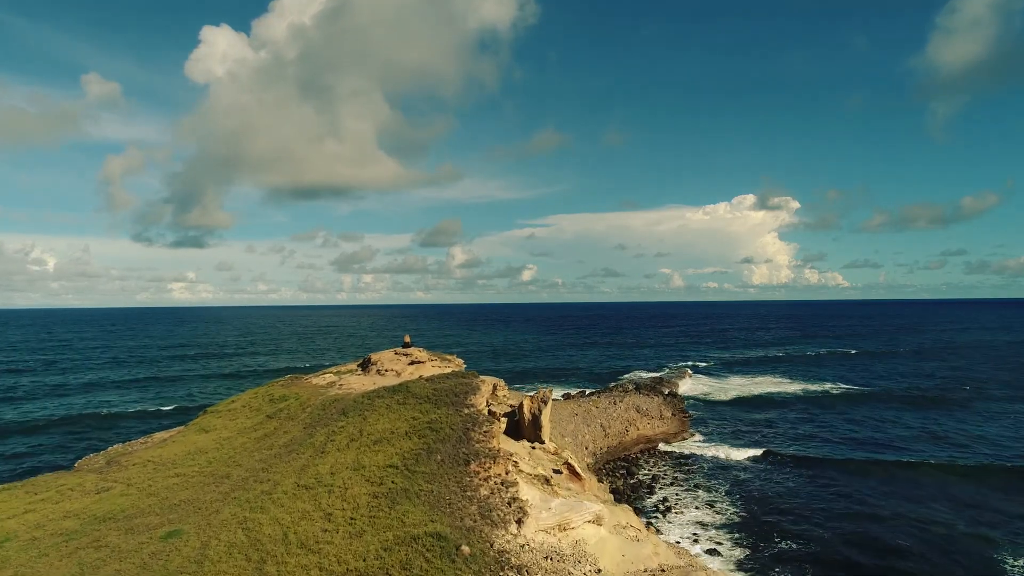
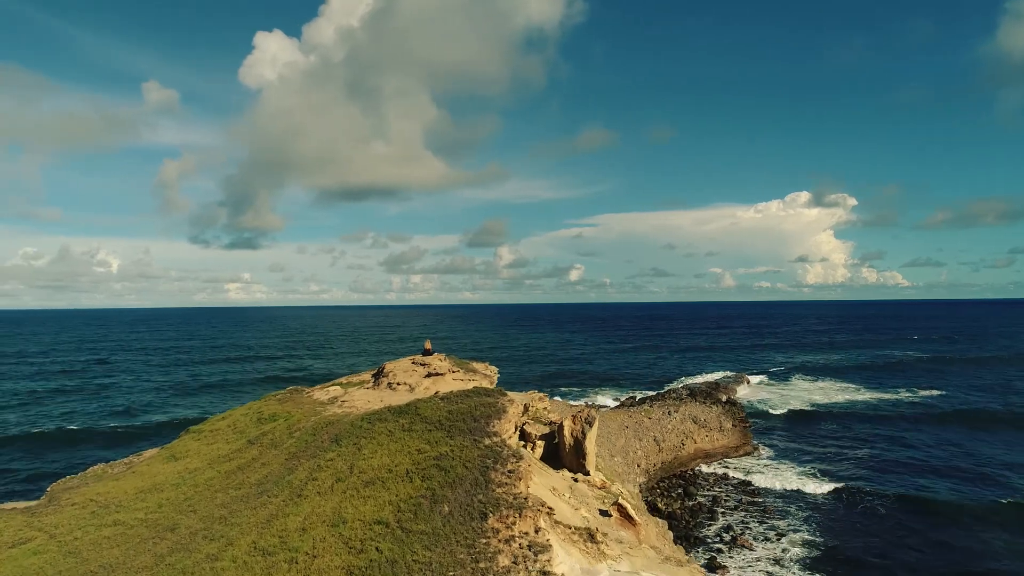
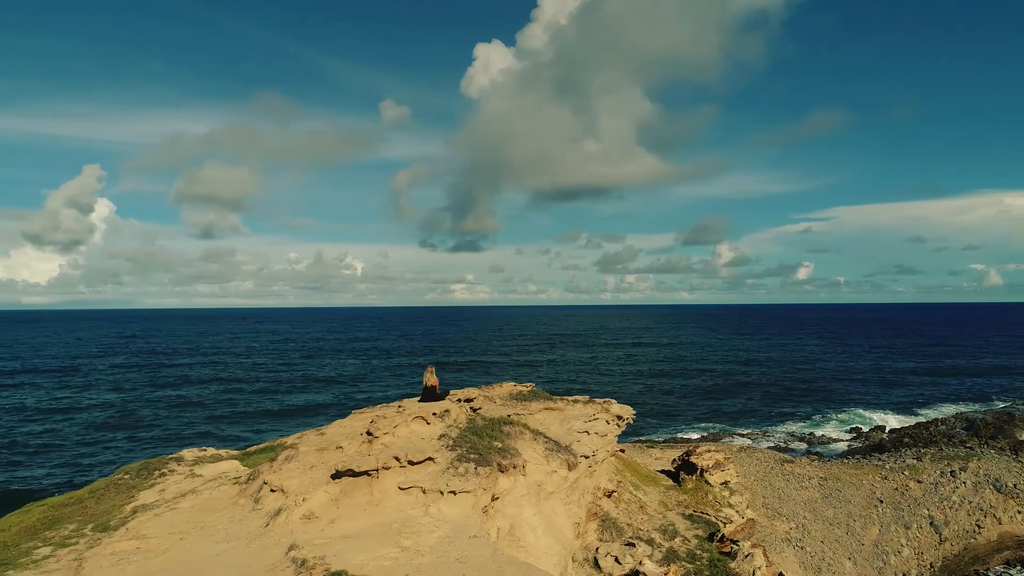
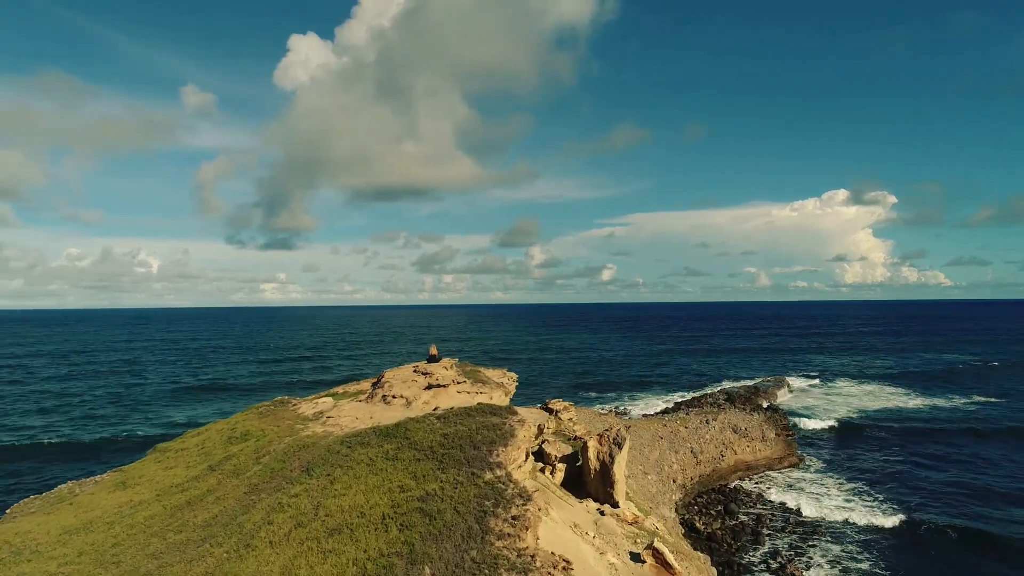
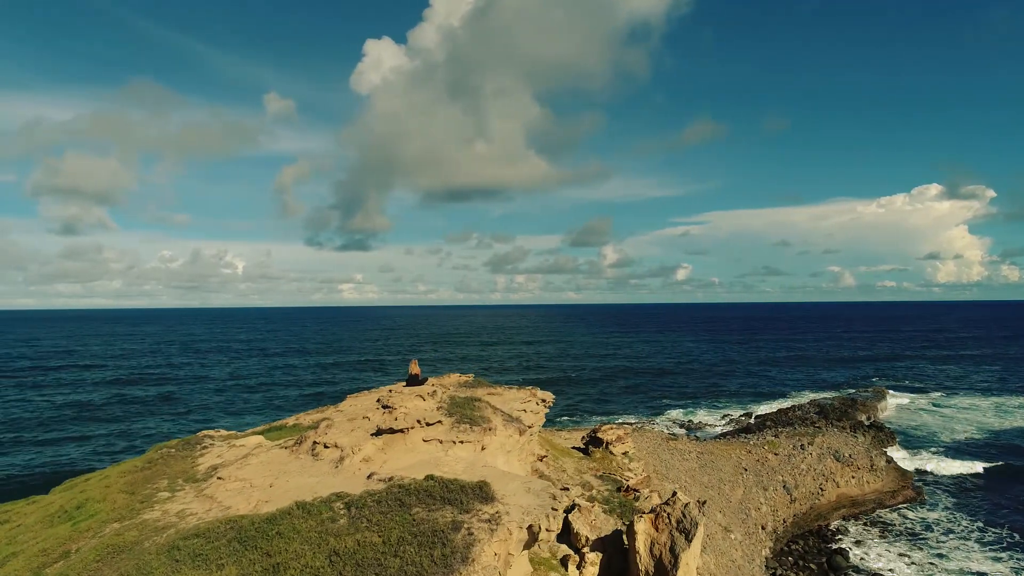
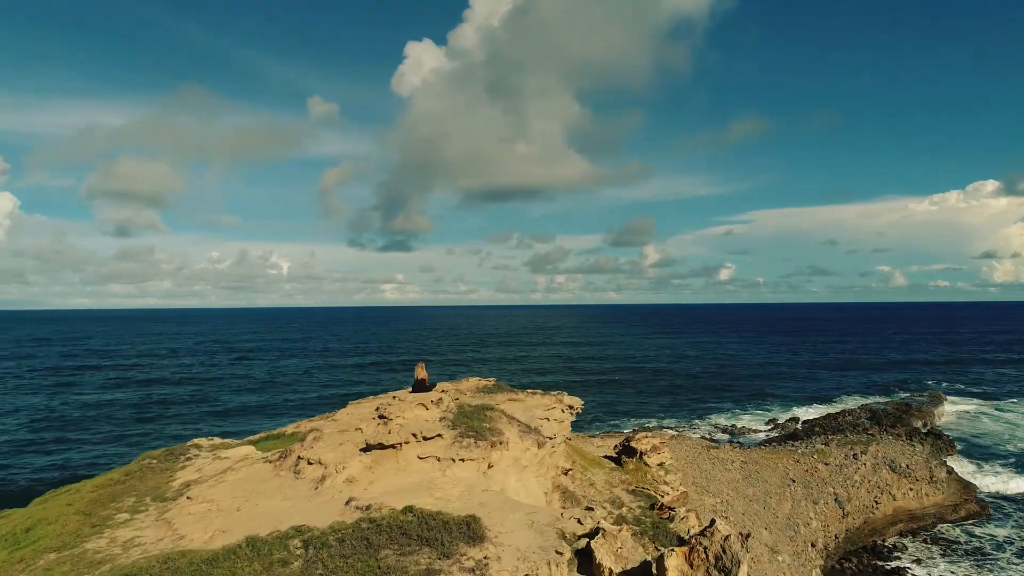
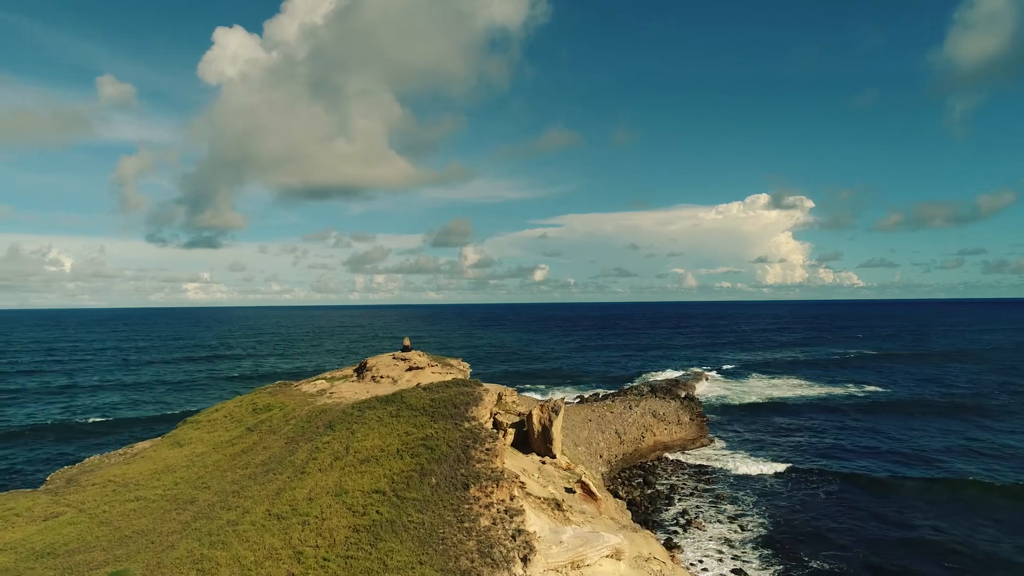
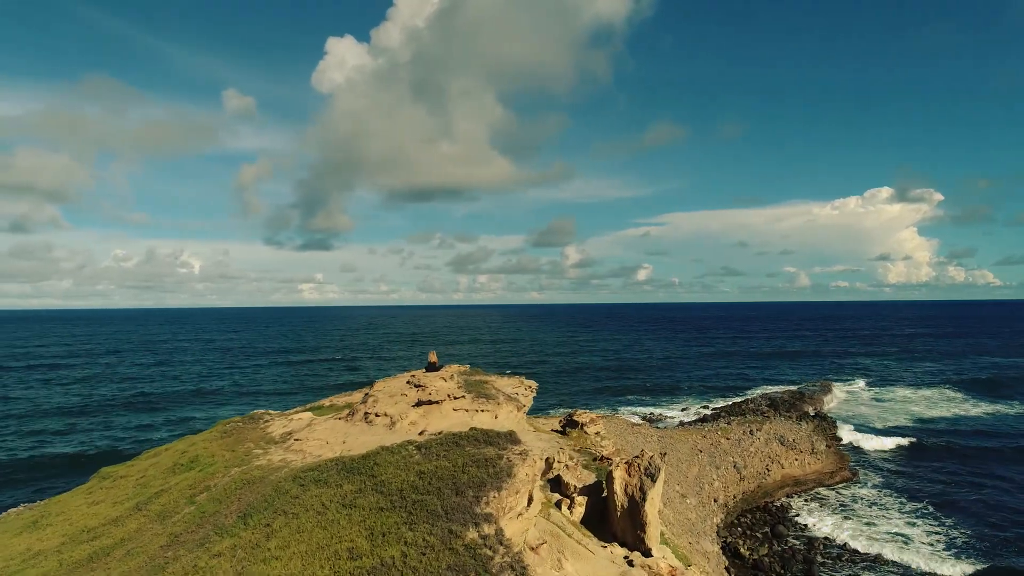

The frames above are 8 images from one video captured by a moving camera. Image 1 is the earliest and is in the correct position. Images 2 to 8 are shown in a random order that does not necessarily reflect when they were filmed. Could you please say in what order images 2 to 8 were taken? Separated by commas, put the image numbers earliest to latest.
7, 2, 4, 8, 5, 6, 3
